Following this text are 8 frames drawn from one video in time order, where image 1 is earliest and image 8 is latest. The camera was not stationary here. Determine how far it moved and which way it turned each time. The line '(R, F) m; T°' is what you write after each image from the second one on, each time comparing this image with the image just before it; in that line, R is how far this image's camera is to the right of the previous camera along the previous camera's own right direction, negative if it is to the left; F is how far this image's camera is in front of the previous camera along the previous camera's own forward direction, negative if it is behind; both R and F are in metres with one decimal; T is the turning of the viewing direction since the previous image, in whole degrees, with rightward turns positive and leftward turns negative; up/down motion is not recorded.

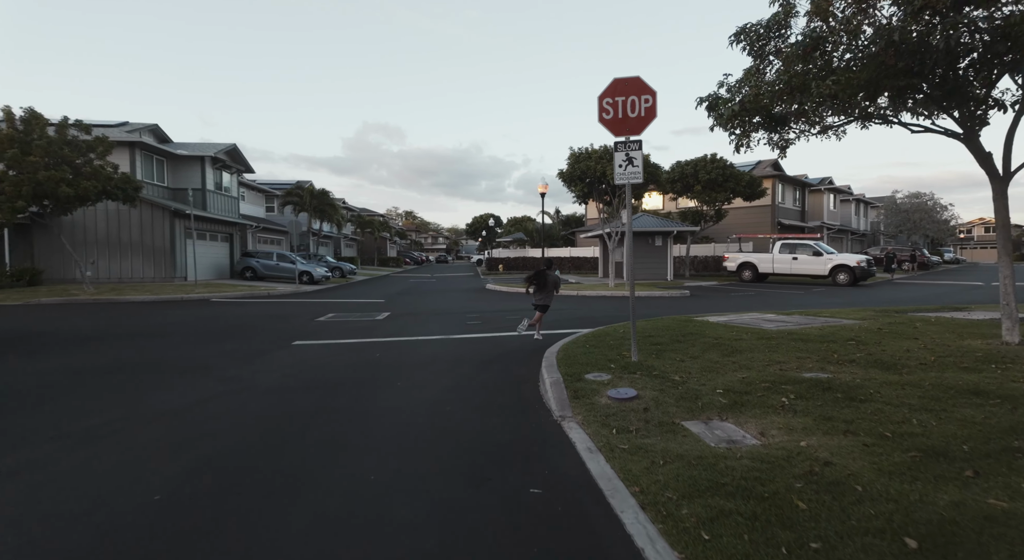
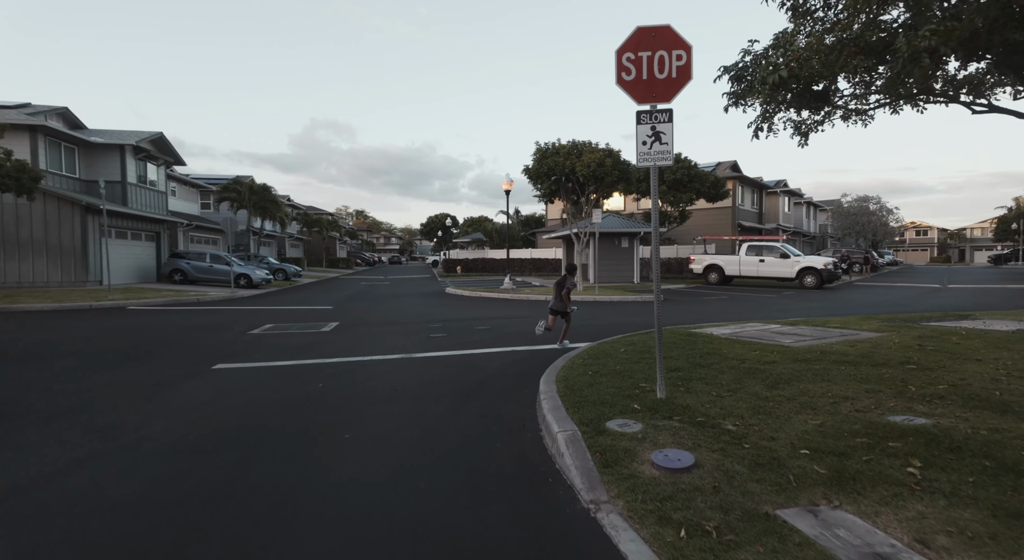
(-0.3, +1.6) m; +5°
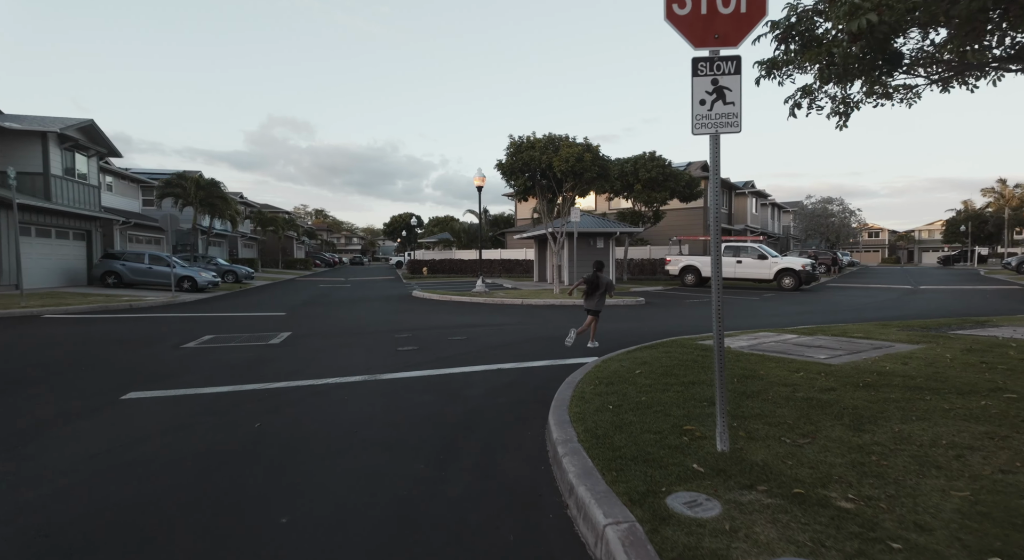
(-0.3, +1.4) m; +4°
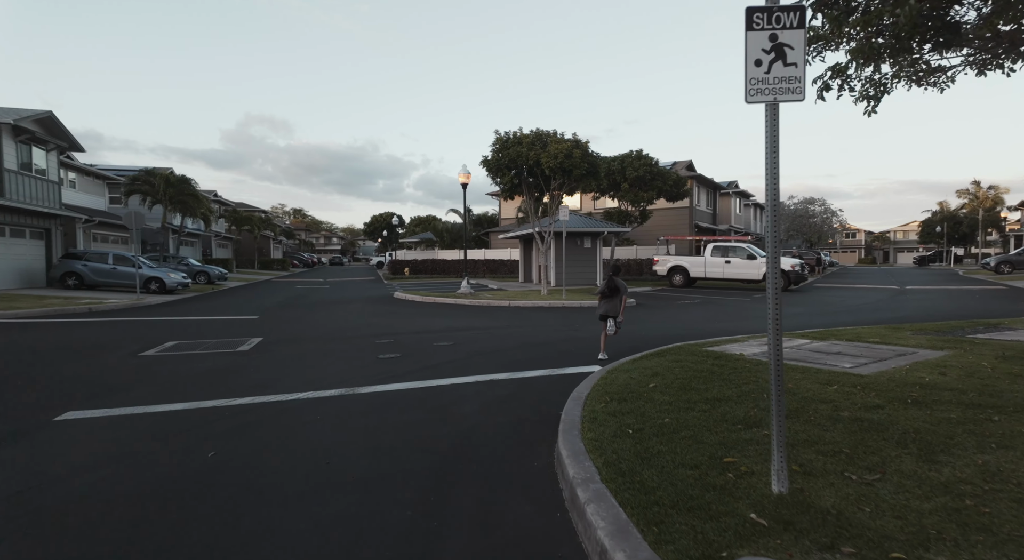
(-0.2, +0.7) m; +2°
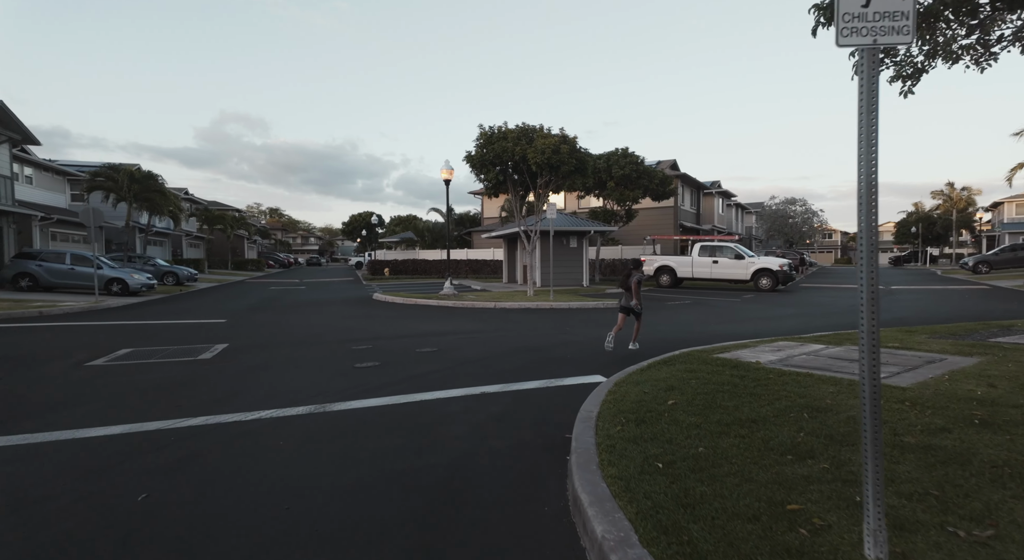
(-0.1, +0.8) m; +2°
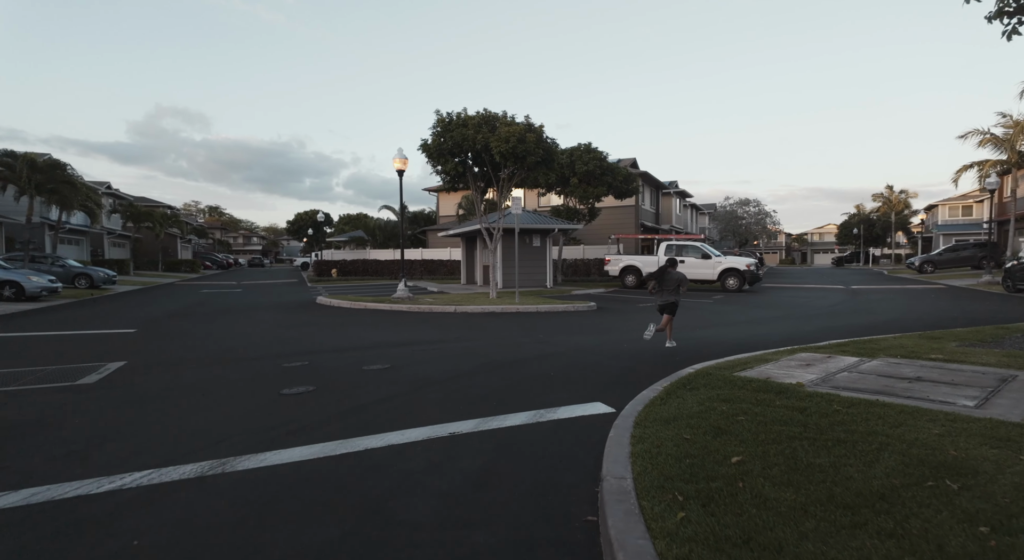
(-0.2, +1.6) m; +5°
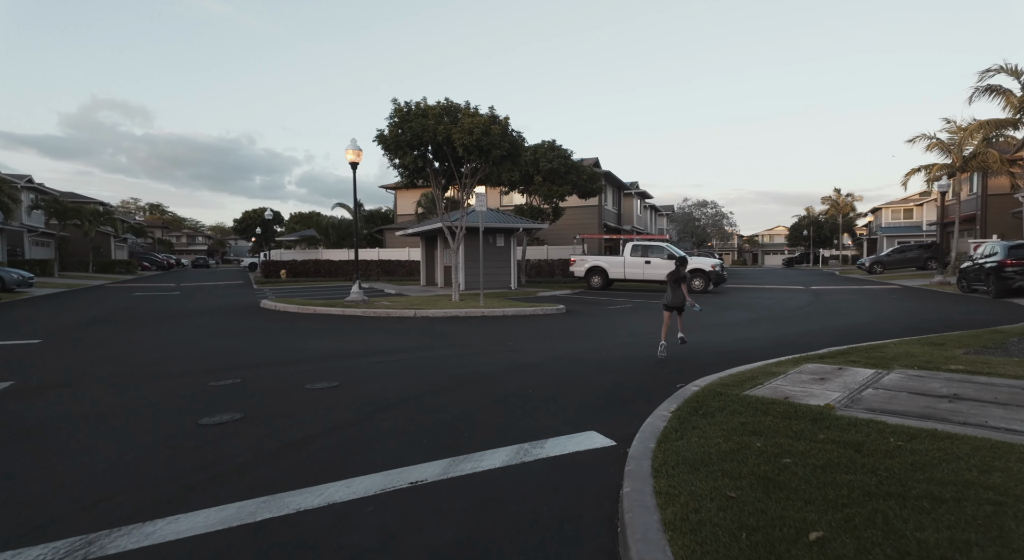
(-0.1, +1.0) m; +5°
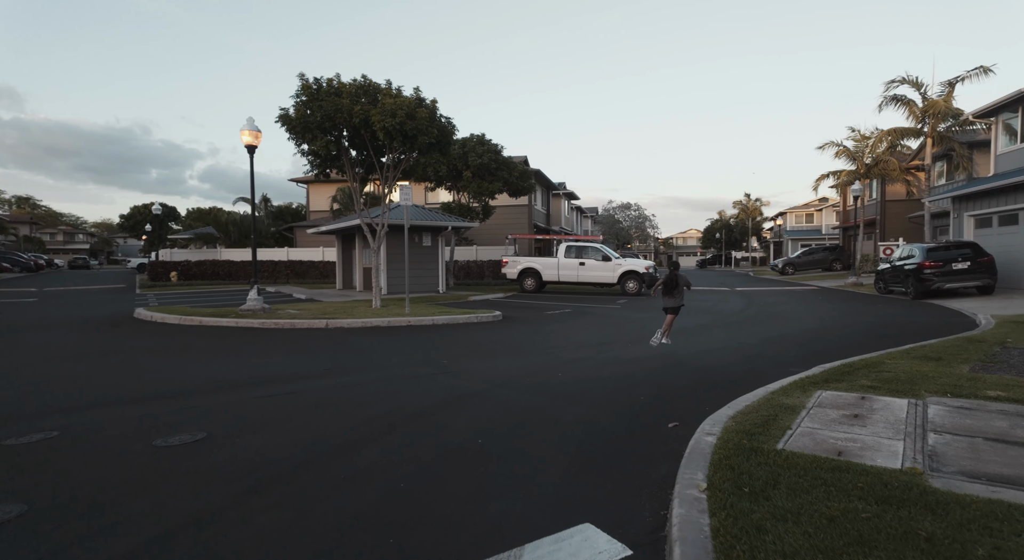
(-0.2, +1.6) m; +9°
